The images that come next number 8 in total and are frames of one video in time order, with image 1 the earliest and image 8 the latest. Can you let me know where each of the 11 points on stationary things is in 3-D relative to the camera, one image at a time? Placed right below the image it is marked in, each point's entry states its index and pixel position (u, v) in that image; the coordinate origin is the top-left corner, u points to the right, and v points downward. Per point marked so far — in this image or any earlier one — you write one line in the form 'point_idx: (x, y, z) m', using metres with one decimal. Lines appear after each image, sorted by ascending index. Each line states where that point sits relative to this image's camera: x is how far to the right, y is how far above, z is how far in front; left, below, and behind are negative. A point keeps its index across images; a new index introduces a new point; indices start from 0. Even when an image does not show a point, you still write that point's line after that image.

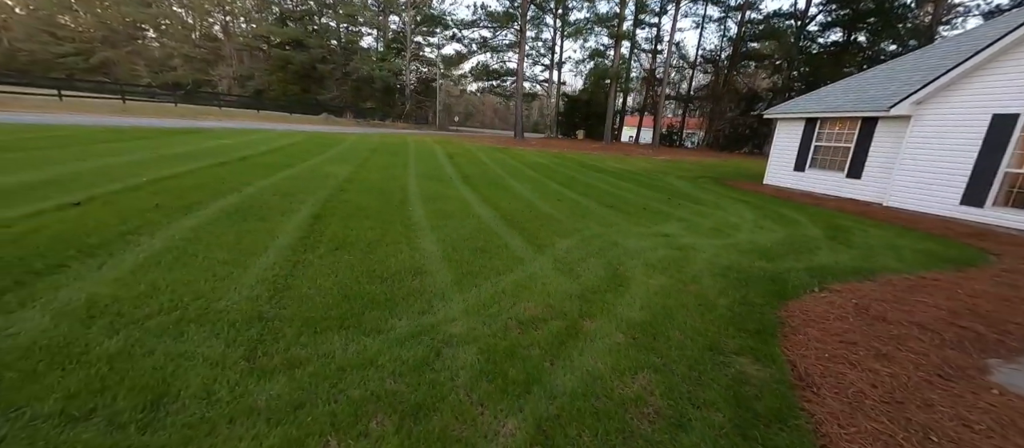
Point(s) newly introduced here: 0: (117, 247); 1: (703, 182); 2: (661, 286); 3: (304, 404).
0: (-3.4, -0.2, +3.5) m
1: (+6.9, +1.5, +14.4) m
2: (+1.5, -0.6, +3.9) m
3: (-1.0, -0.8, +1.9) m
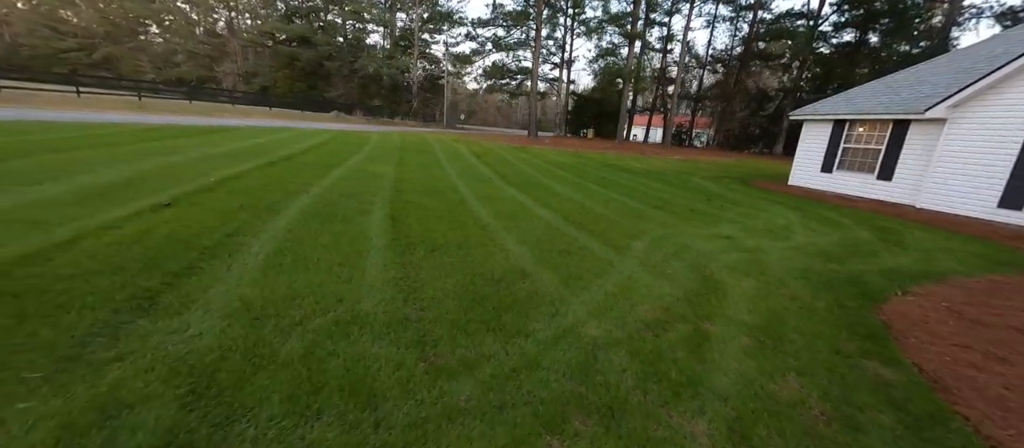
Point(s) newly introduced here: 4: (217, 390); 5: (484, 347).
0: (-2.5, -0.2, +3.6) m
1: (+7.9, +1.5, +14.5) m
2: (+2.4, -0.6, +4.0) m
3: (0.0, -0.9, +2.0) m
4: (-1.4, -0.8, +1.8) m
5: (-0.2, -0.8, +2.5) m
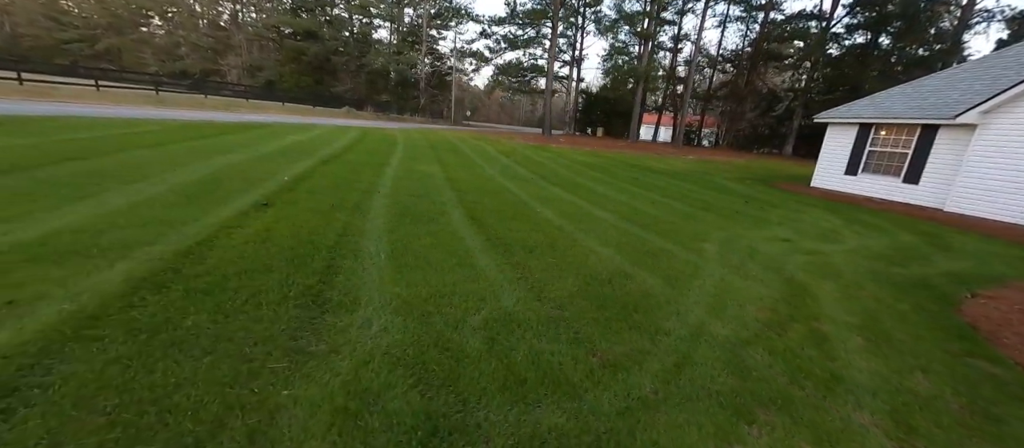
0: (-1.5, -0.2, +3.8) m
1: (+8.8, +1.5, +14.7) m
2: (+3.4, -0.7, +4.2) m
3: (+1.0, -0.9, +2.2) m
4: (-0.4, -0.8, +2.0) m
5: (+0.8, -0.8, +2.6) m
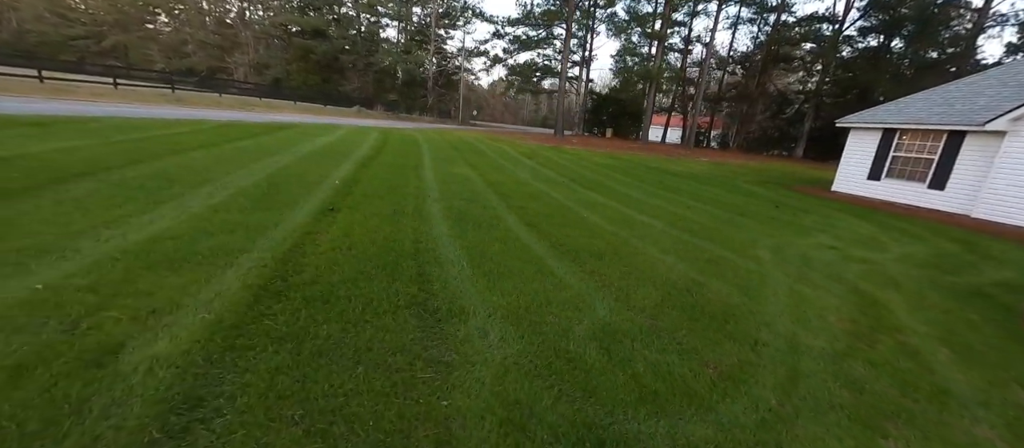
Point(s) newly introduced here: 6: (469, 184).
0: (-0.8, -0.3, +3.8) m
1: (+9.6, +1.3, +14.7) m
2: (+4.1, -0.8, +4.2) m
3: (+1.7, -1.0, +2.2) m
4: (+0.3, -0.9, +2.1) m
5: (+1.6, -0.9, +2.7) m
6: (-0.8, +0.8, +7.7) m
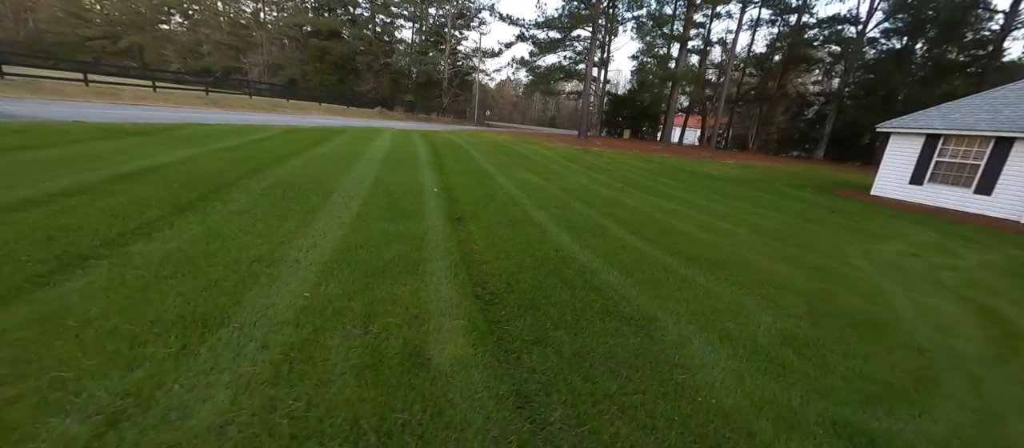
0: (+0.7, -0.4, +4.1) m
1: (+11.2, +1.2, +14.8) m
2: (+5.6, -0.9, +4.4) m
3: (+3.1, -1.1, +2.5) m
4: (+1.7, -1.0, +2.4) m
5: (+3.0, -1.0, +2.9) m
6: (+0.7, +0.7, +8.0) m
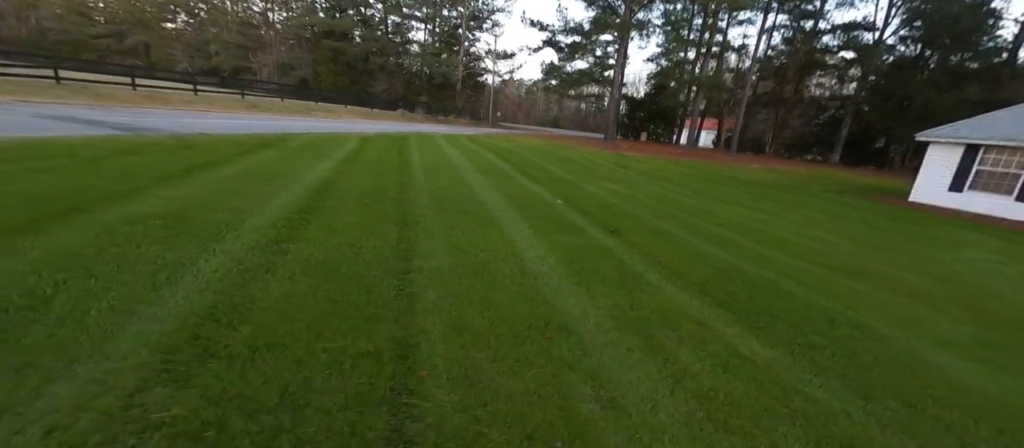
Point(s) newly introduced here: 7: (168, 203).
0: (+2.7, -0.6, +4.6) m
1: (+13.2, +1.0, +15.4) m
2: (+7.6, -1.1, +5.0) m
3: (+5.2, -1.3, +3.0) m
4: (+3.8, -1.2, +2.8) m
5: (+5.0, -1.2, +3.4) m
6: (+2.7, +0.5, +8.4) m
7: (-3.3, +0.2, +3.9) m
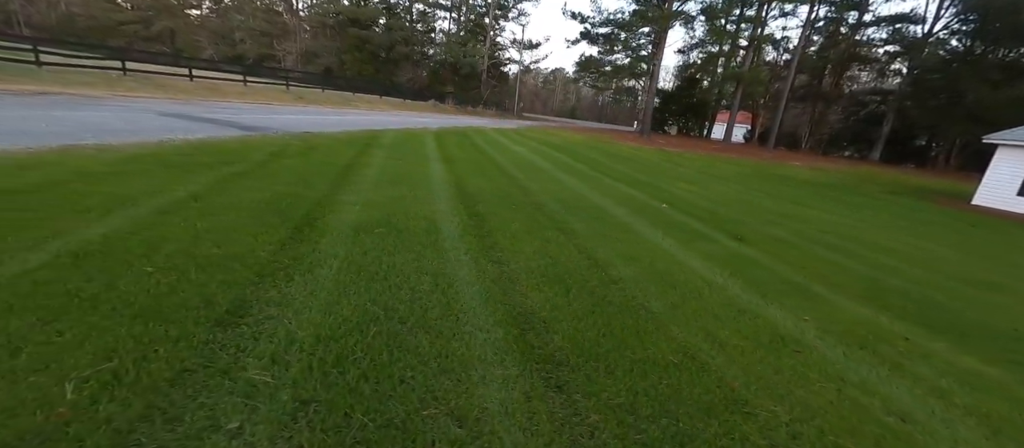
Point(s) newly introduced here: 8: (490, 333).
0: (+4.5, -0.7, +4.7) m
1: (+15.3, +0.9, +15.1) m
2: (+9.4, -1.4, +5.0) m
3: (+6.9, -1.6, +3.1) m
4: (+5.5, -1.4, +3.0) m
5: (+6.8, -1.4, +3.5) m
6: (+4.7, +0.4, +8.6) m
7: (-1.5, +0.1, +4.2) m
8: (-0.1, -0.7, +2.4) m
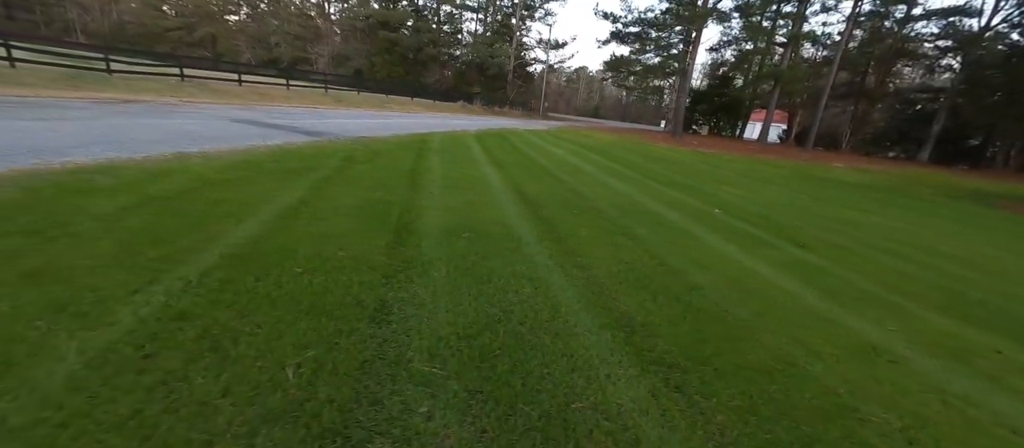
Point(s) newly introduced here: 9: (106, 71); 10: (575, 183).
0: (+5.3, -0.8, +4.6) m
1: (+16.7, +0.7, +14.4) m
2: (+10.2, -1.5, +4.6) m
3: (+7.6, -1.7, +2.8) m
4: (+6.3, -1.5, +2.8) m
5: (+7.5, -1.5, +3.3) m
6: (+5.7, +0.3, +8.5) m
7: (-0.7, +0.1, +4.5) m
8: (+0.6, -0.7, +2.6) m
9: (-15.4, +5.8, +15.2) m
10: (+1.1, +0.8, +7.8) m
